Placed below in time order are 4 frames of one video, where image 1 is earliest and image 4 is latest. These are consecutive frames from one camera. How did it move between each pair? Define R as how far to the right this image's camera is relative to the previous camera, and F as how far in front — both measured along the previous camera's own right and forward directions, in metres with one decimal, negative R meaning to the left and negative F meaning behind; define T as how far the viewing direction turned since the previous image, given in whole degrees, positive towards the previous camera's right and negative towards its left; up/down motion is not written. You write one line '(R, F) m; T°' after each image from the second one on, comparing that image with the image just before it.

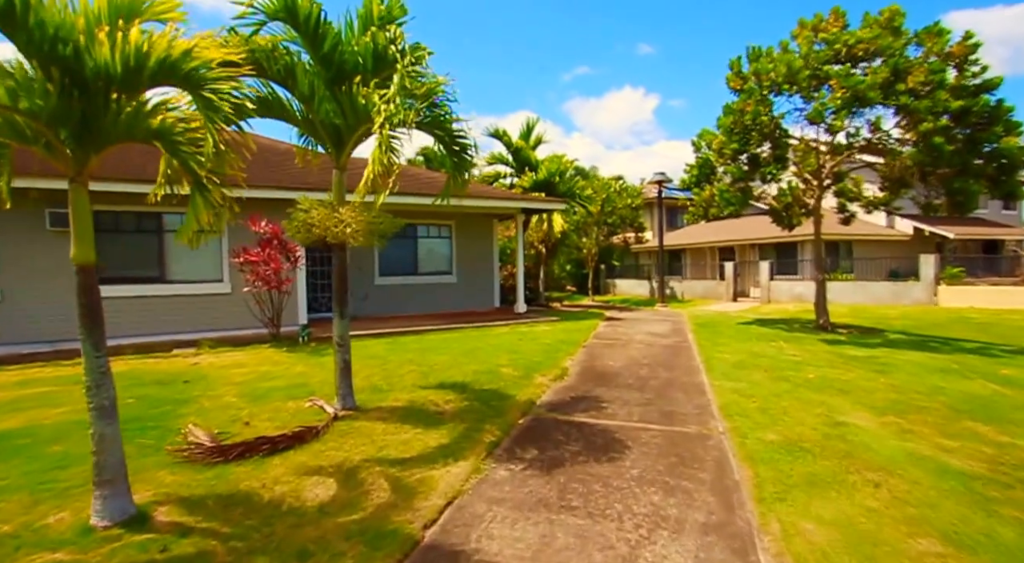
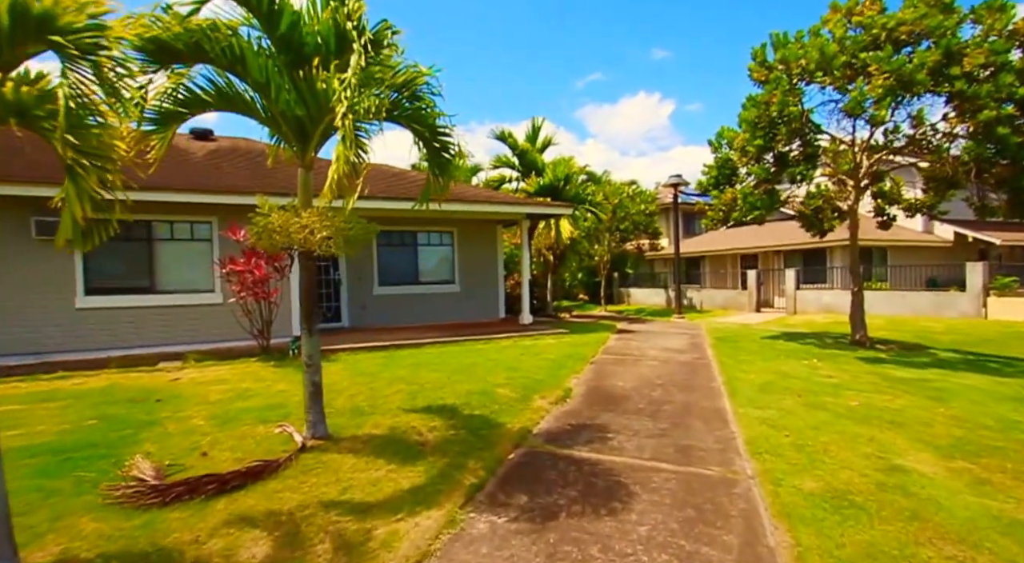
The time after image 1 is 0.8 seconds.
(+0.2, +0.7) m; -2°
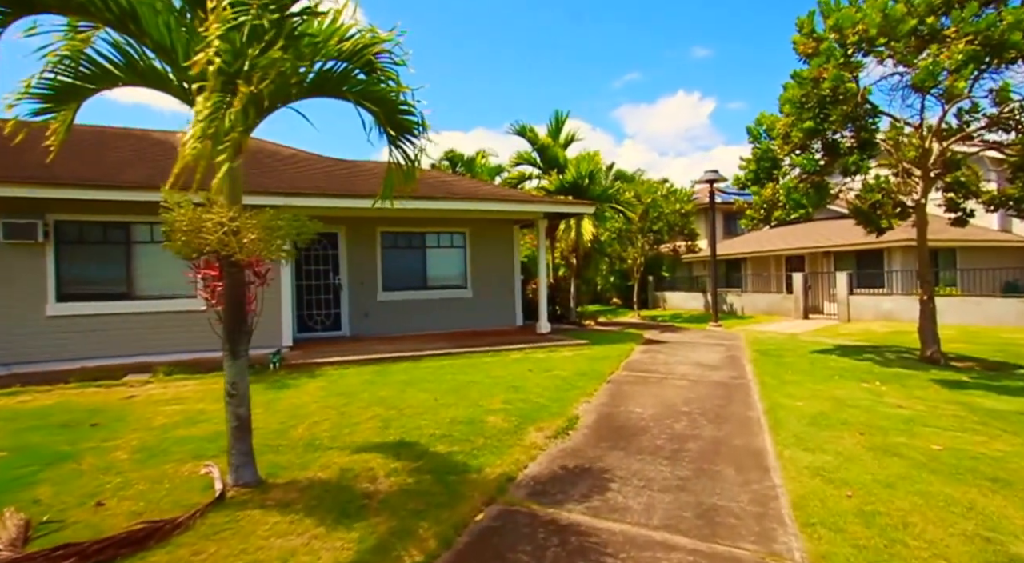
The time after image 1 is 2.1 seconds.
(+0.5, +1.1) m; -4°
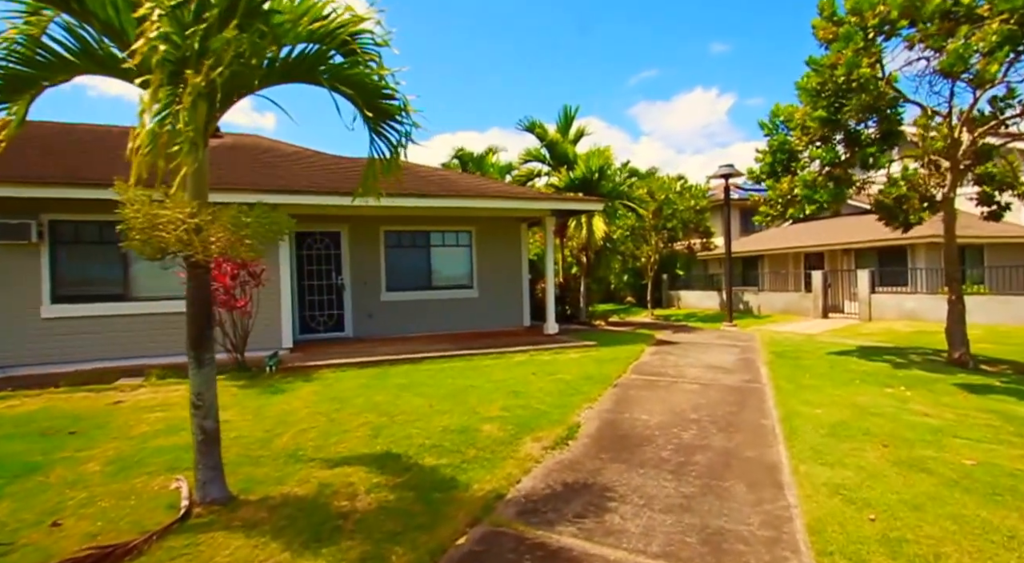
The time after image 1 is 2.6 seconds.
(+0.2, +0.3) m; -2°
